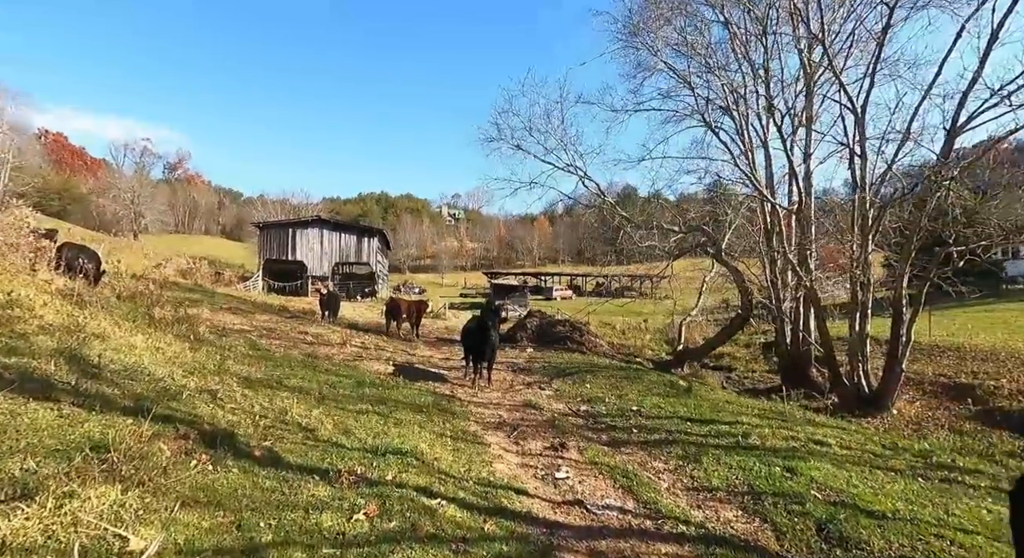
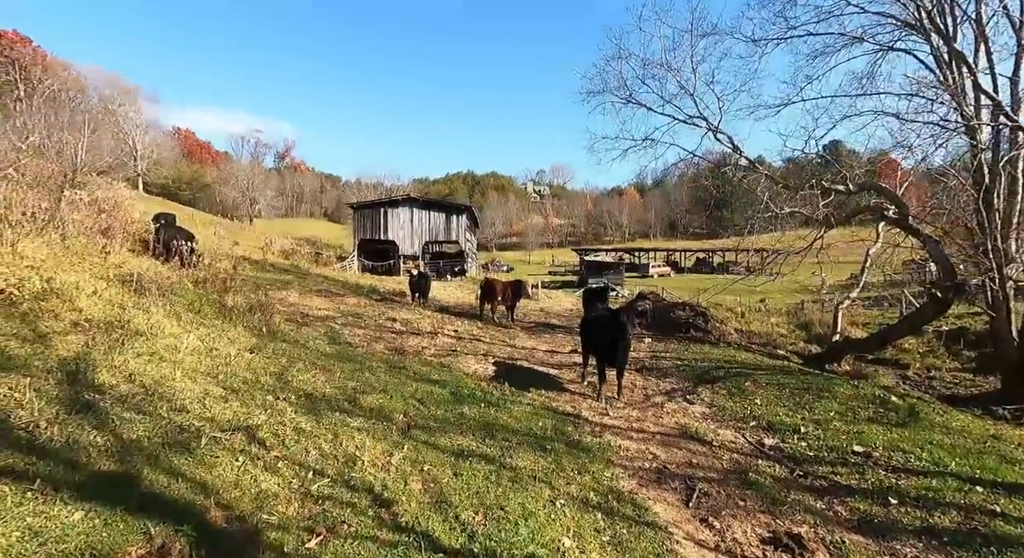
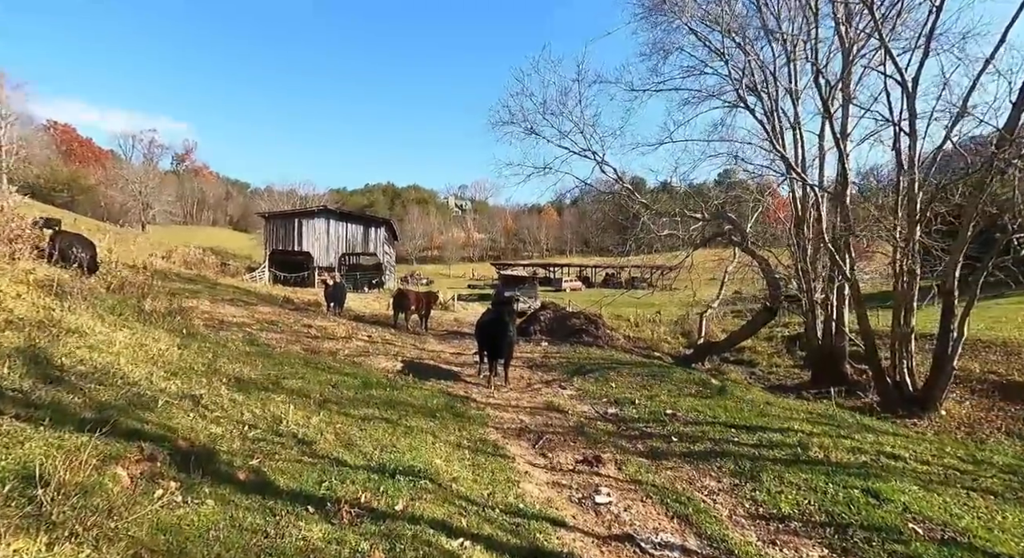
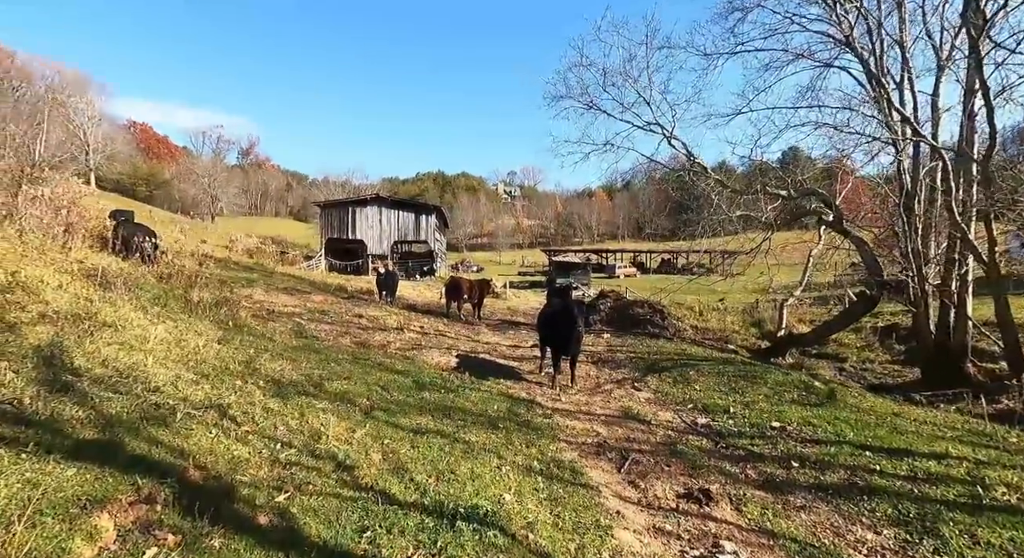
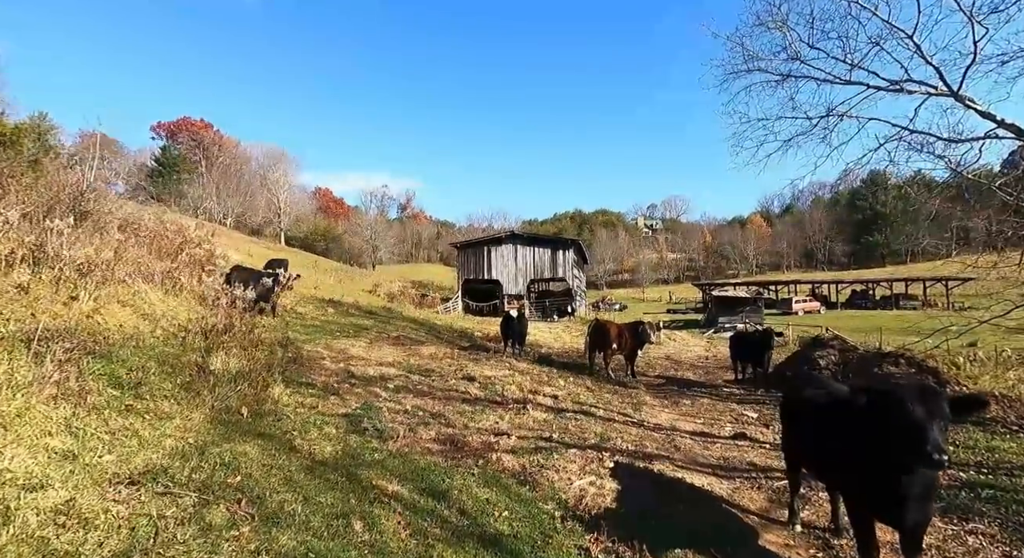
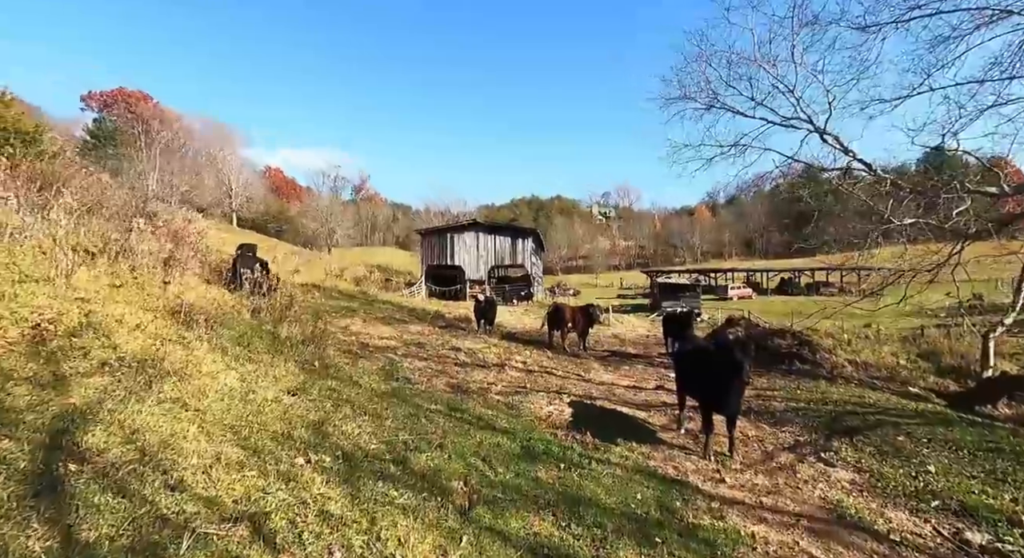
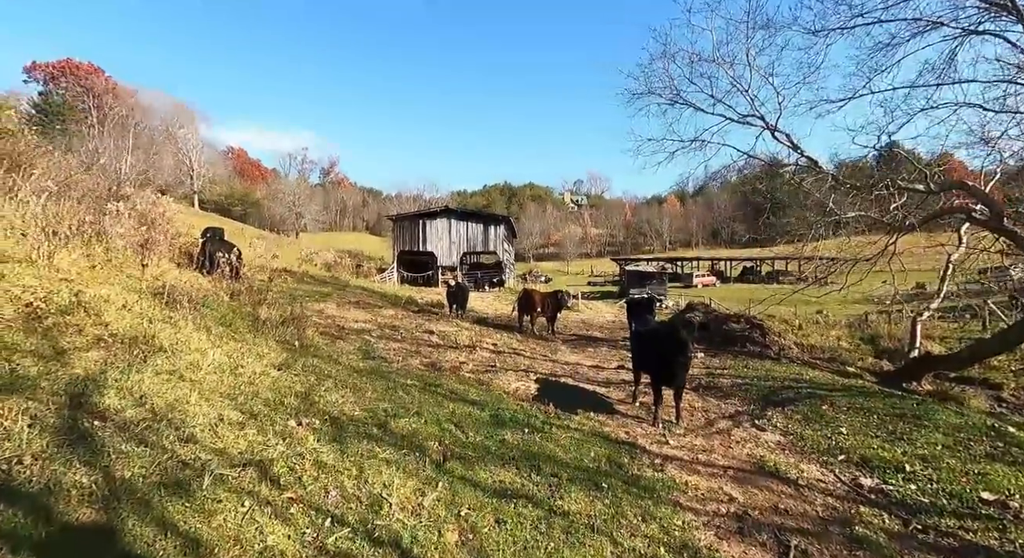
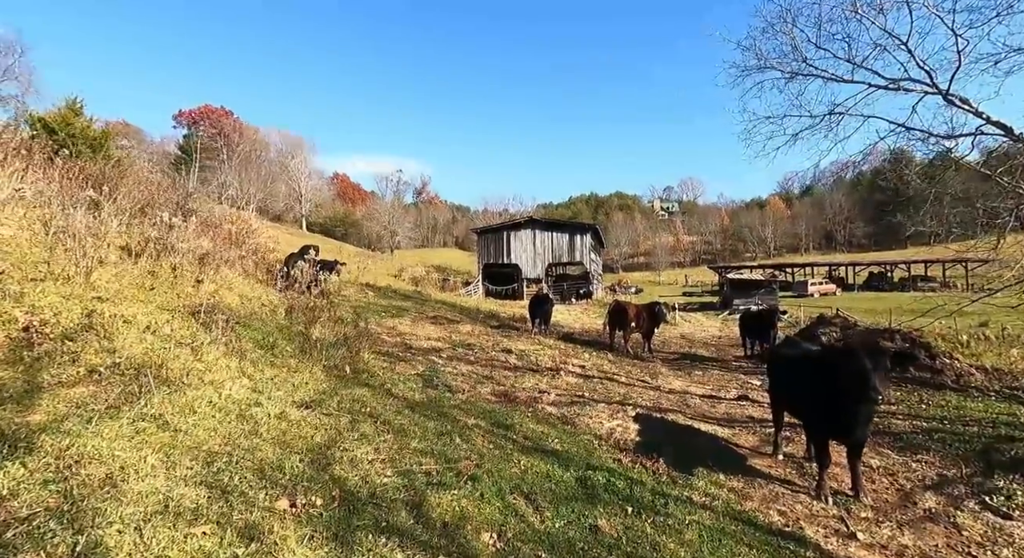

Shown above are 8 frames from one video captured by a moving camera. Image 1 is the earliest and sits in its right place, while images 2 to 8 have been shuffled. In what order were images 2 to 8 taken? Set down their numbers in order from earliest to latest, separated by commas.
3, 4, 2, 7, 6, 8, 5
